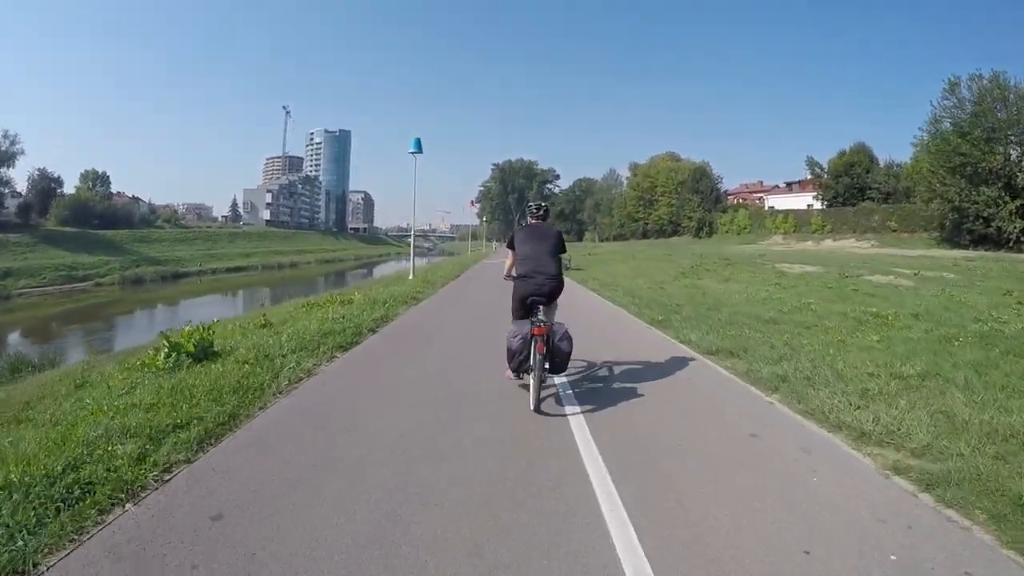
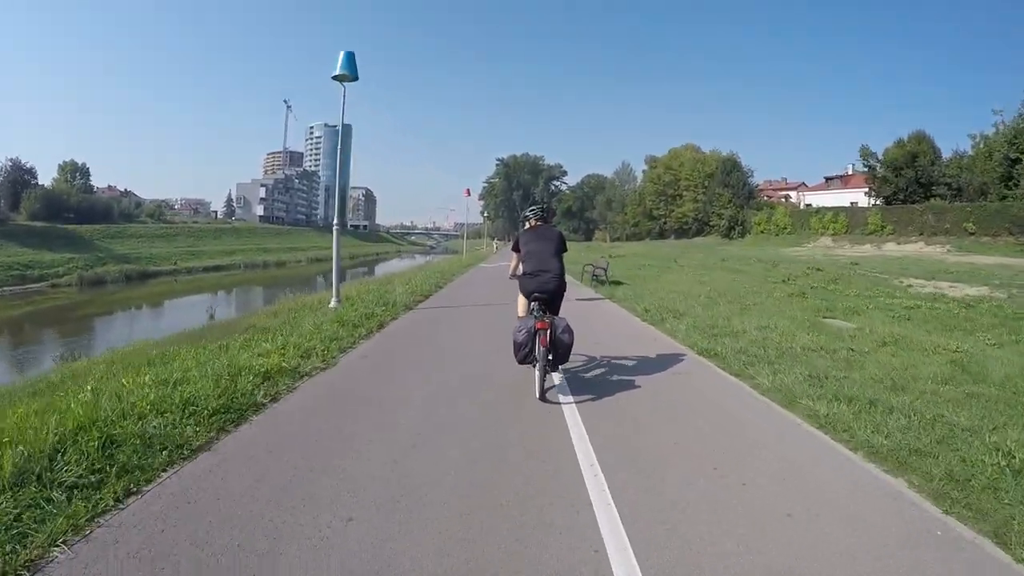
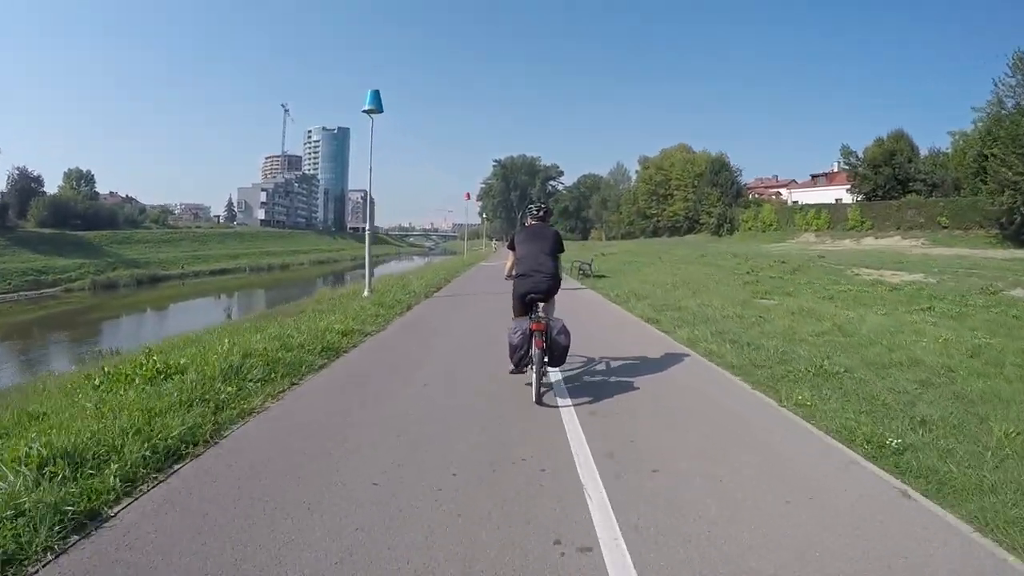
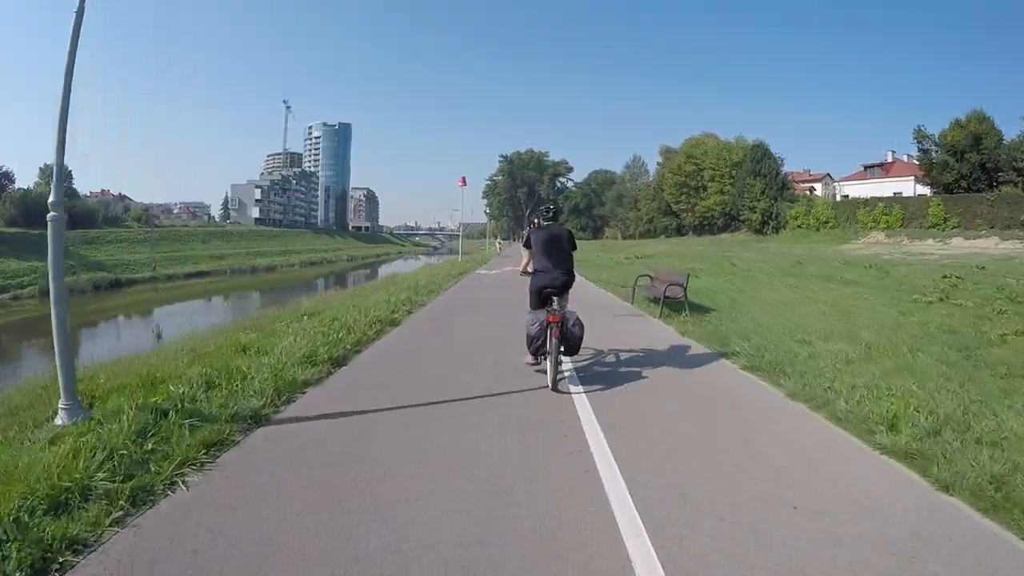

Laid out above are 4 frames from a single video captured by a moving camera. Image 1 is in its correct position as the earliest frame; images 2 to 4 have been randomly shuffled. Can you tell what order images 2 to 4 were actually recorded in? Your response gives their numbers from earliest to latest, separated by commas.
3, 2, 4
